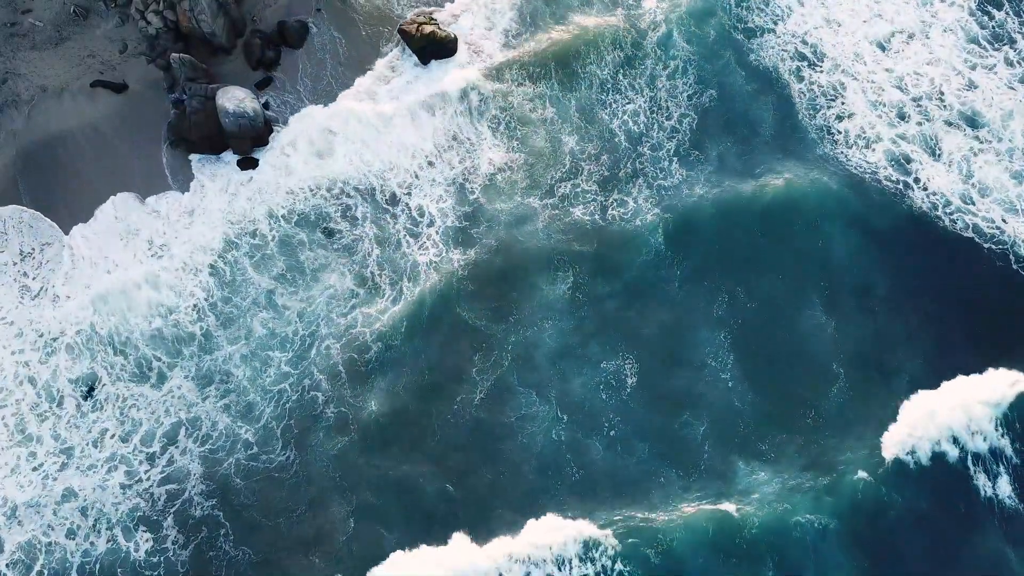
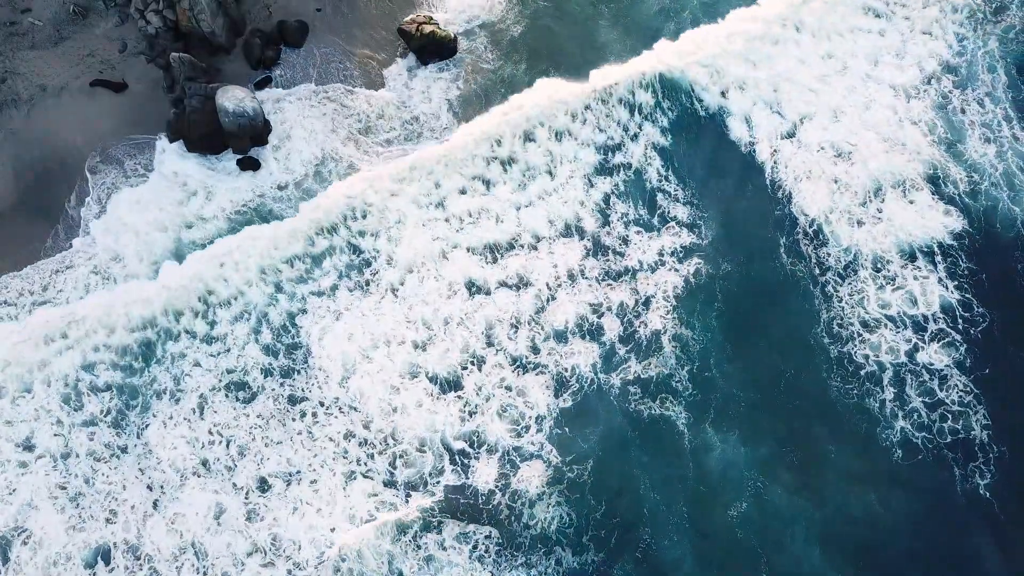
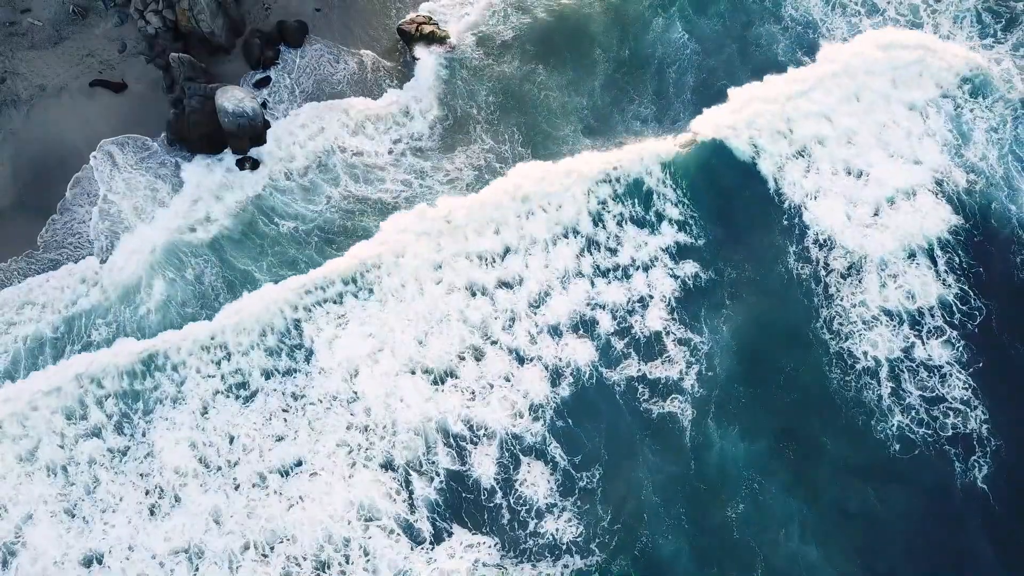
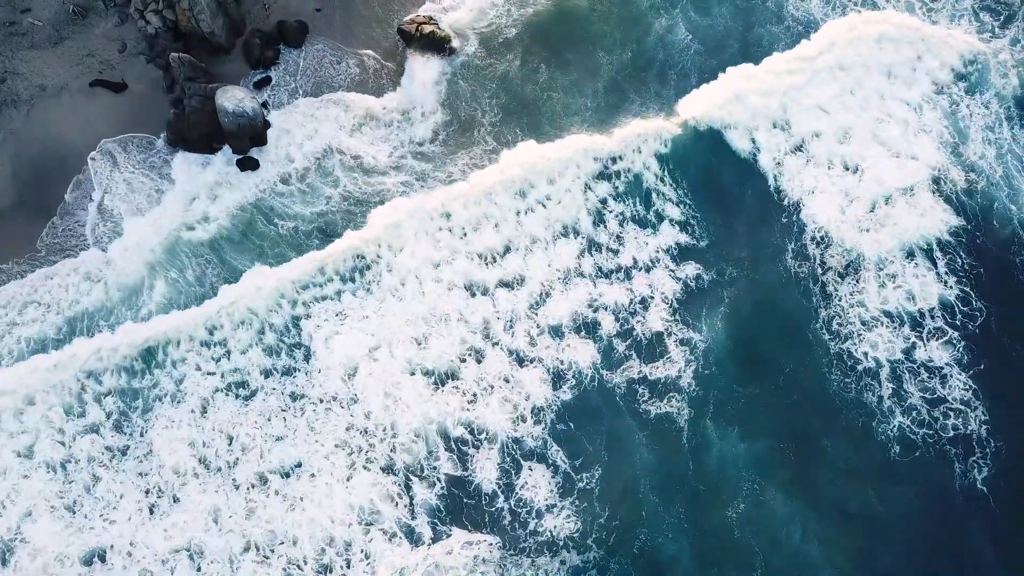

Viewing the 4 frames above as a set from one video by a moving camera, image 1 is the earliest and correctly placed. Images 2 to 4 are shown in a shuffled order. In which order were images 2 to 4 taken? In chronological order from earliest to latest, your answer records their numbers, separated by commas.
3, 4, 2
